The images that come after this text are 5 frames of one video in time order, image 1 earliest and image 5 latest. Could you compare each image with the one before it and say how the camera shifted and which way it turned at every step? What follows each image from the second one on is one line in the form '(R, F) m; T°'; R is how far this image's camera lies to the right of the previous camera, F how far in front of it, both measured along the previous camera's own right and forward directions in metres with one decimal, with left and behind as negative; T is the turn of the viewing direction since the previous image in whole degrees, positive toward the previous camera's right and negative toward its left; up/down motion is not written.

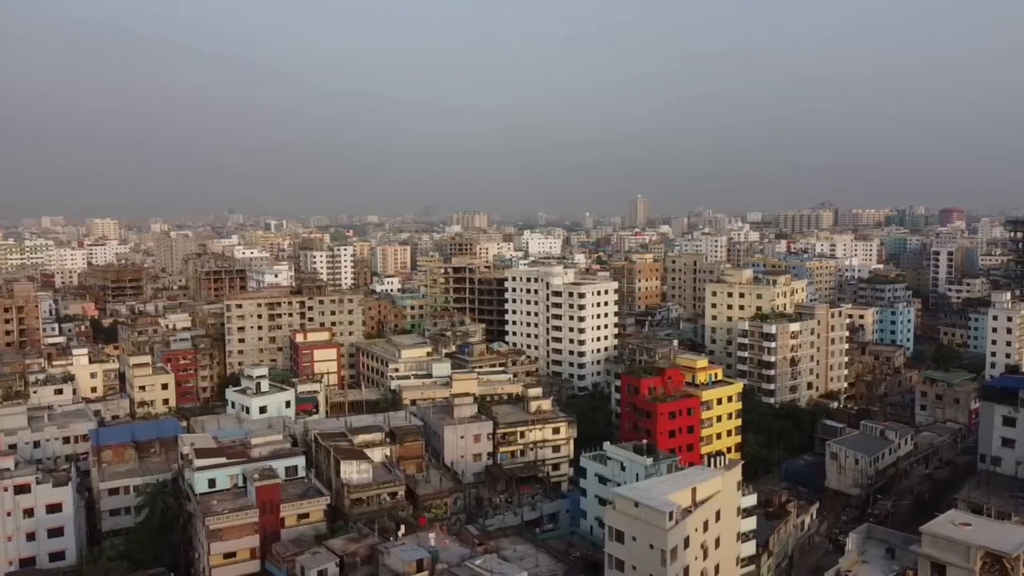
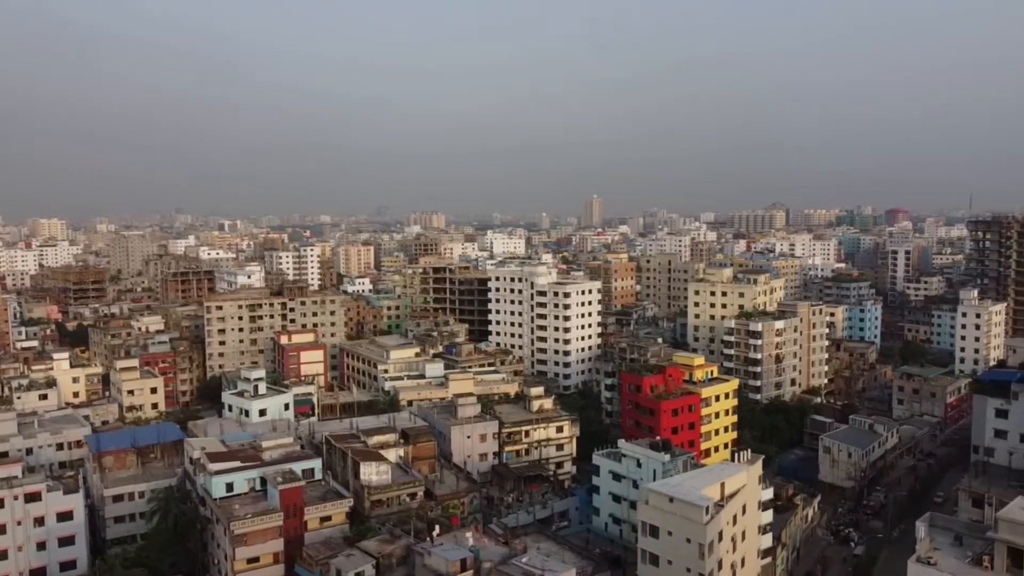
(-2.0, -0.1) m; +3°
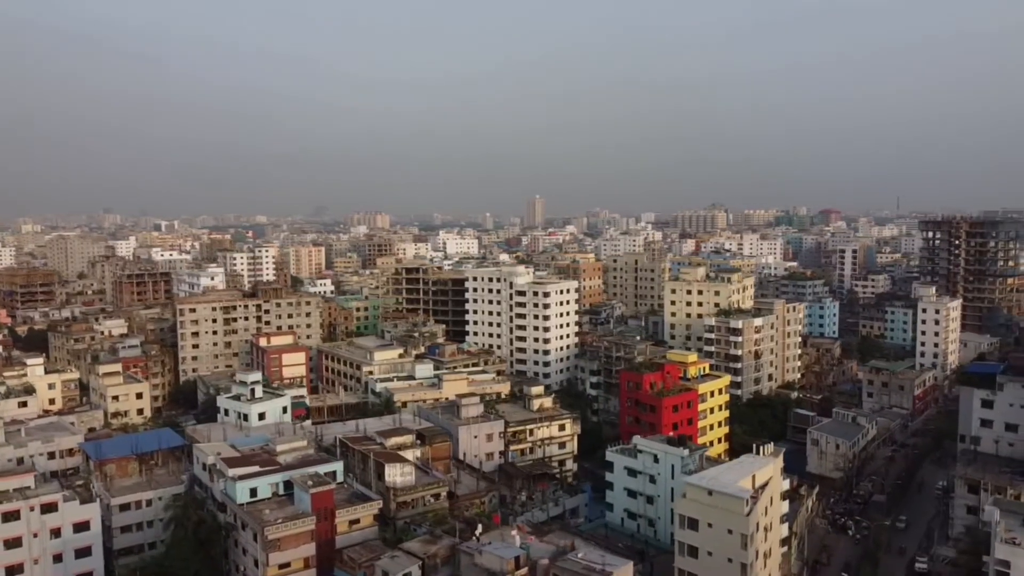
(-2.5, -0.1) m; +4°
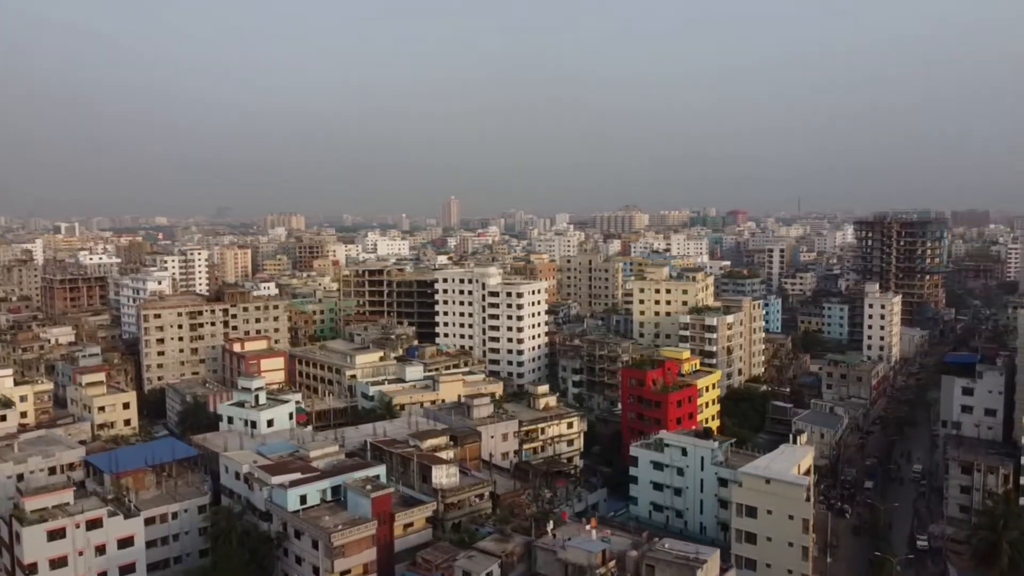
(-4.0, -0.1) m; +6°
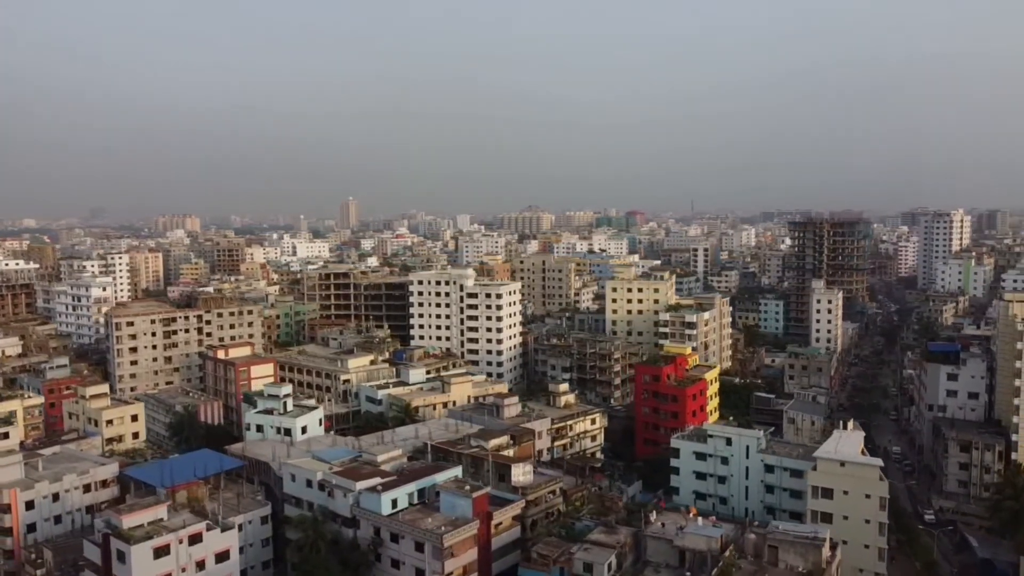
(-5.5, -0.2) m; +8°
